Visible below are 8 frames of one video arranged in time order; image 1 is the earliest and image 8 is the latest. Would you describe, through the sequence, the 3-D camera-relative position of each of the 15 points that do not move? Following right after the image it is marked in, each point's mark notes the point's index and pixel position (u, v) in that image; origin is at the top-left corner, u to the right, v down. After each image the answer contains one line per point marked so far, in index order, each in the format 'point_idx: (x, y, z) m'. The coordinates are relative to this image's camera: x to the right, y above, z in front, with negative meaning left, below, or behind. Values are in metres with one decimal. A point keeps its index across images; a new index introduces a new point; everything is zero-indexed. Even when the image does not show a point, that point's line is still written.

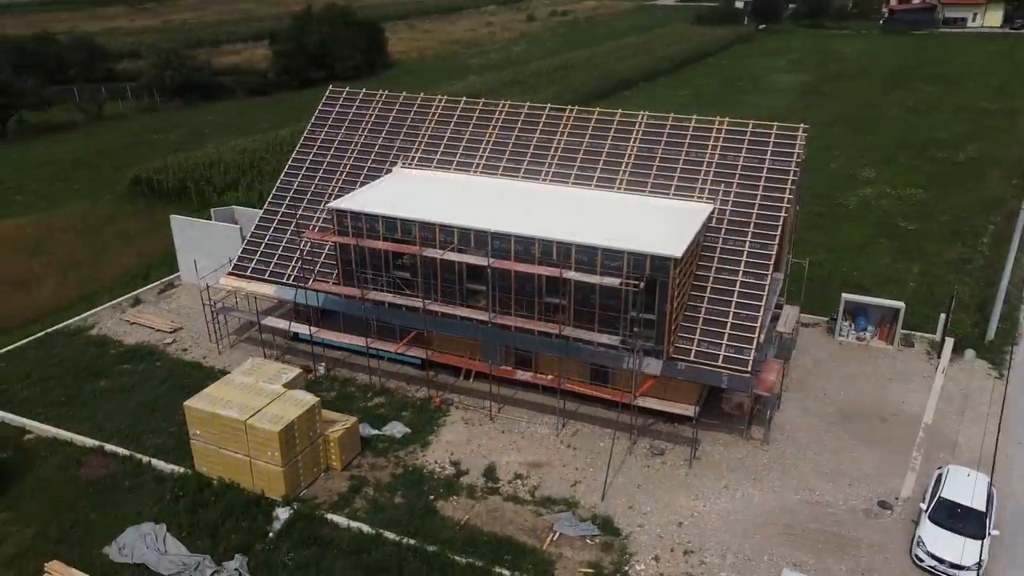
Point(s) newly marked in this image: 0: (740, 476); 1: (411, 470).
0: (+5.0, -4.2, +17.9) m
1: (-2.3, -4.1, +18.2) m
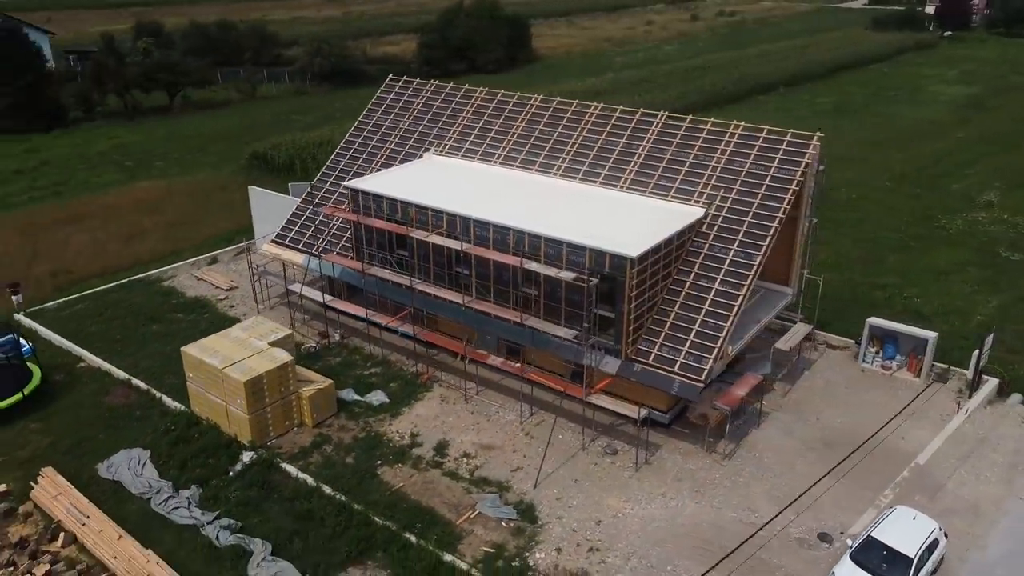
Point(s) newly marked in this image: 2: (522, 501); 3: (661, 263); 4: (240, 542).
0: (+3.7, -4.3, +17.6) m
1: (-3.4, -3.5, +19.4) m
2: (+0.2, -4.5, +17.1) m
3: (+3.4, +0.5, +18.6) m
4: (-5.4, -5.1, +16.1) m
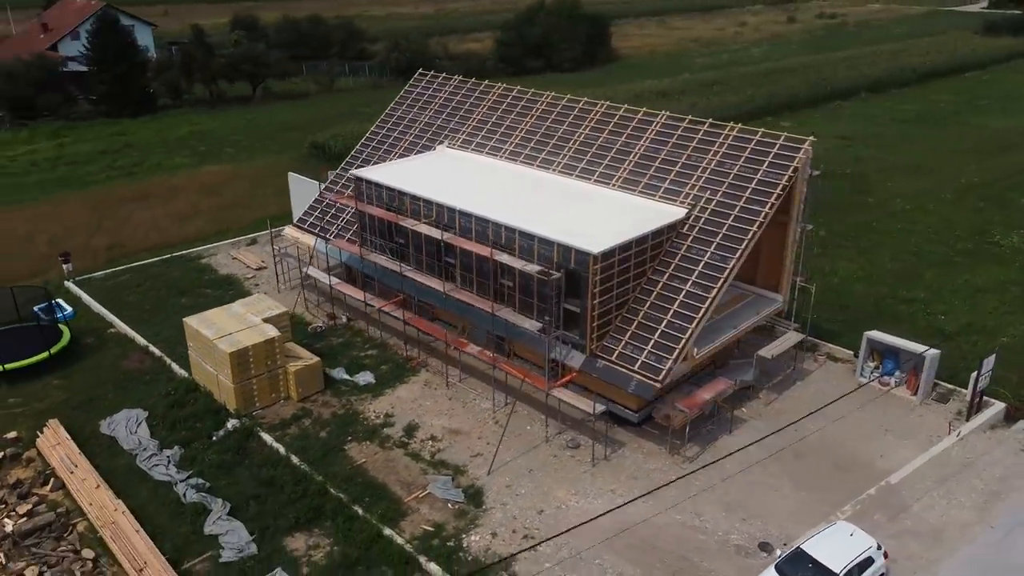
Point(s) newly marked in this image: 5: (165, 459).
0: (+2.7, -4.3, +17.6) m
1: (-4.1, -3.1, +20.3) m
2: (-0.9, -4.3, +17.5) m
3: (+2.8, +0.6, +18.6) m
4: (-6.6, -4.5, +17.2) m
5: (-8.0, -3.9, +18.7) m
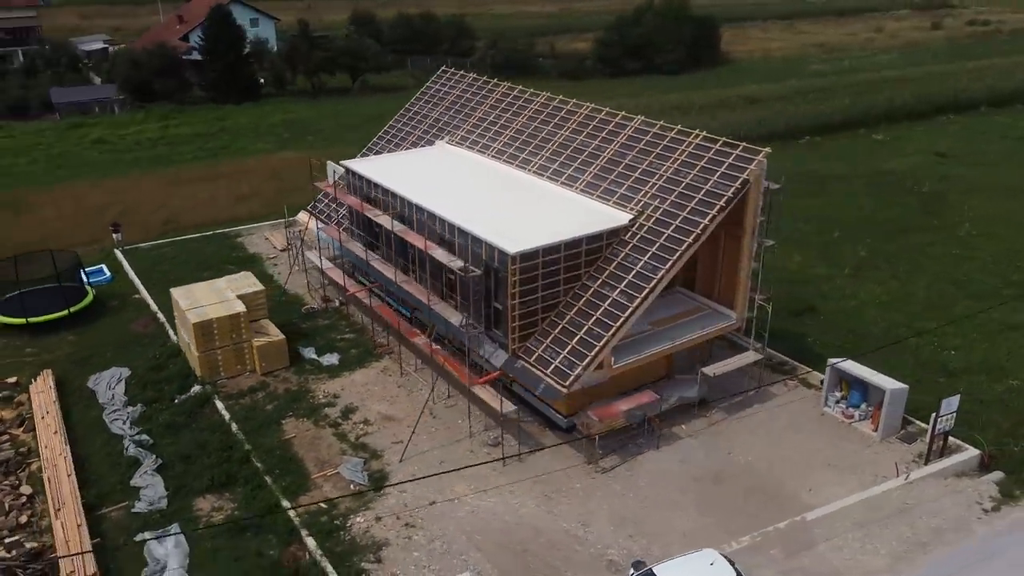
0: (+0.5, -4.3, +17.5) m
1: (-5.5, -2.7, +21.3) m
2: (-3.0, -4.1, +18.1) m
3: (+1.2, +0.5, +18.5) m
4: (-8.7, -3.9, +18.7) m
5: (-9.7, -3.2, +20.4) m
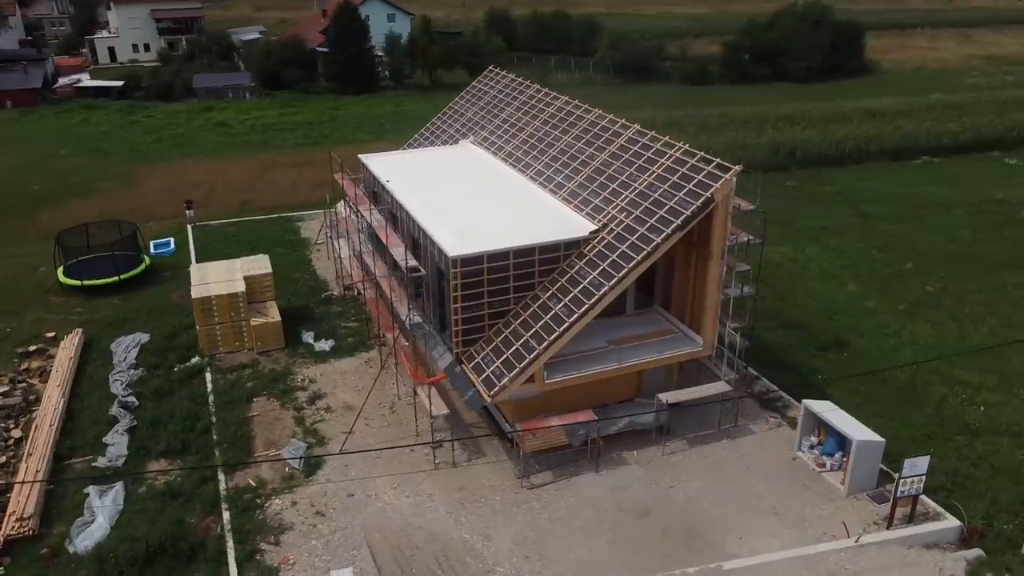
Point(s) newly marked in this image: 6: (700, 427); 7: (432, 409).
0: (-1.2, -4.4, +17.3) m
1: (-6.3, -2.3, +22.2) m
2: (-4.5, -3.9, +18.6) m
3: (0.0, +0.3, +18.1) m
4: (-9.9, -3.2, +20.3) m
5: (-10.6, -2.4, +22.2) m
6: (+4.6, -3.4, +19.6) m
7: (-1.8, -2.8, +18.7) m
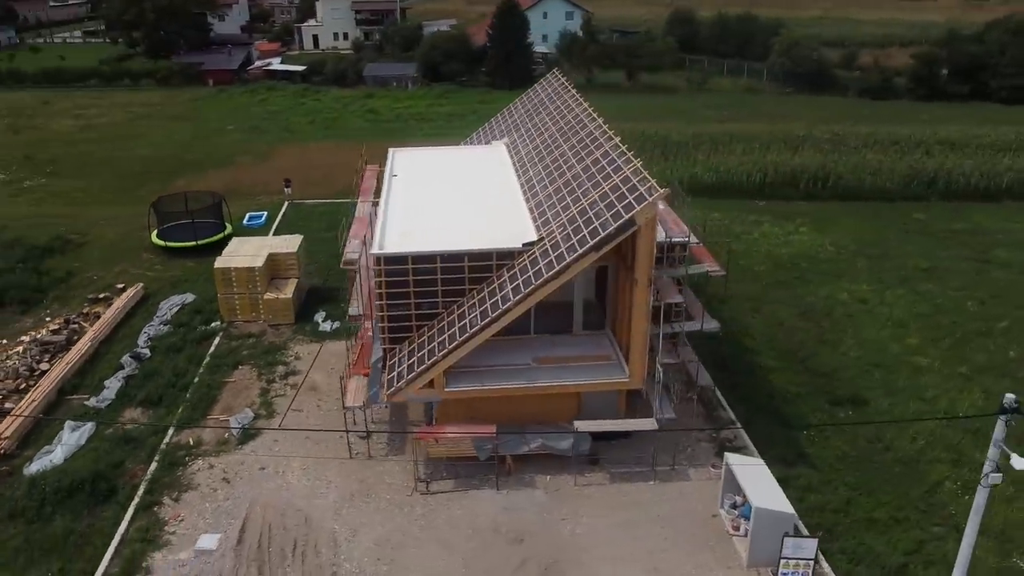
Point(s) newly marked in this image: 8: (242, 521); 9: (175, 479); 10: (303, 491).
0: (-3.5, -4.4, +17.7) m
1: (-6.8, -1.7, +23.7) m
2: (-6.3, -3.4, +19.8) m
3: (-1.6, +0.2, +18.0) m
4: (-10.9, -2.1, +22.8) m
5: (-11.0, -1.3, +24.8) m
6: (+2.7, -4.0, +18.4) m
7: (-3.5, -2.7, +19.1) m
8: (-5.5, -4.8, +16.6) m
9: (-7.5, -4.3, +18.0) m
10: (-4.5, -4.4, +17.5) m
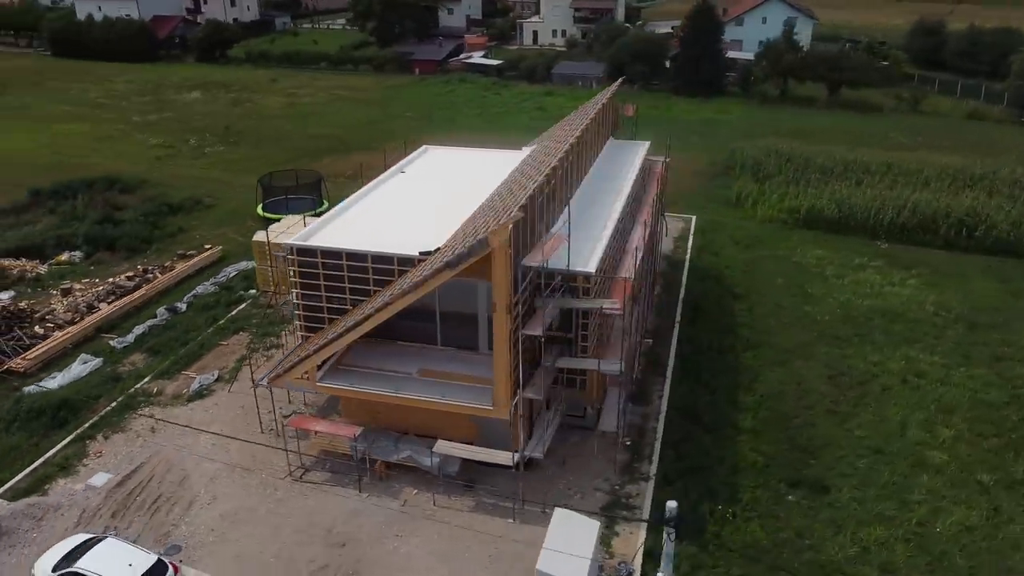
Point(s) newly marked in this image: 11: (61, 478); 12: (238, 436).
0: (-6.3, -4.0, +18.8) m
1: (-7.1, -1.0, +25.4) m
2: (-8.1, -2.7, +21.6) m
3: (-3.7, +0.3, +18.4) m
4: (-11.3, -0.8, +25.9) m
5: (-10.6, -0.1, +27.8) m
6: (-0.1, -4.5, +17.4) m
7: (-5.6, -2.3, +20.1) m
8: (-8.6, -4.1, +18.4) m
9: (-9.9, -3.4, +20.3) m
10: (-7.2, -3.9, +18.9) m
11: (-10.2, -4.3, +18.3) m
12: (-6.5, -3.6, +19.5) m
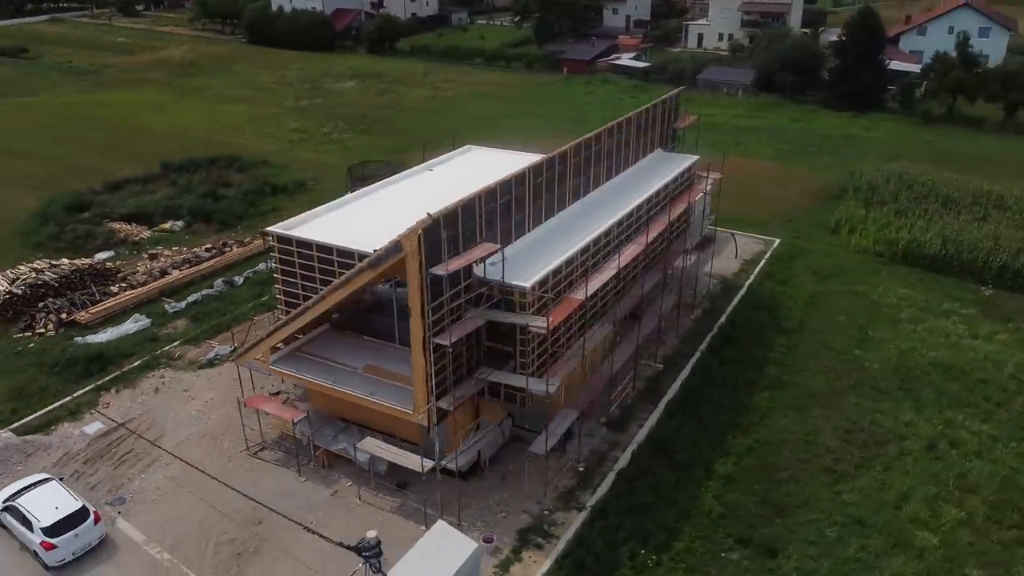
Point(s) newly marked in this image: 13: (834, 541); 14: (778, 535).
0: (-7.3, -3.5, +20.0) m
1: (-6.3, -0.5, +26.7) m
2: (-8.3, -2.1, +23.1) m
3: (-4.5, +0.5, +19.0) m
4: (-10.2, +0.1, +28.1) m
5: (-9.1, +0.8, +29.7) m
6: (-1.7, -4.6, +17.3) m
7: (-6.2, -1.9, +21.1) m
8: (-9.6, -3.4, +20.2) m
9: (-10.4, -2.5, +22.4) m
10: (-8.2, -3.3, +20.4) m
11: (-11.3, -3.4, +20.5) m
12: (-7.4, -3.1, +20.8) m
13: (+6.7, -5.2, +16.6) m
14: (+5.5, -5.1, +16.7) m
